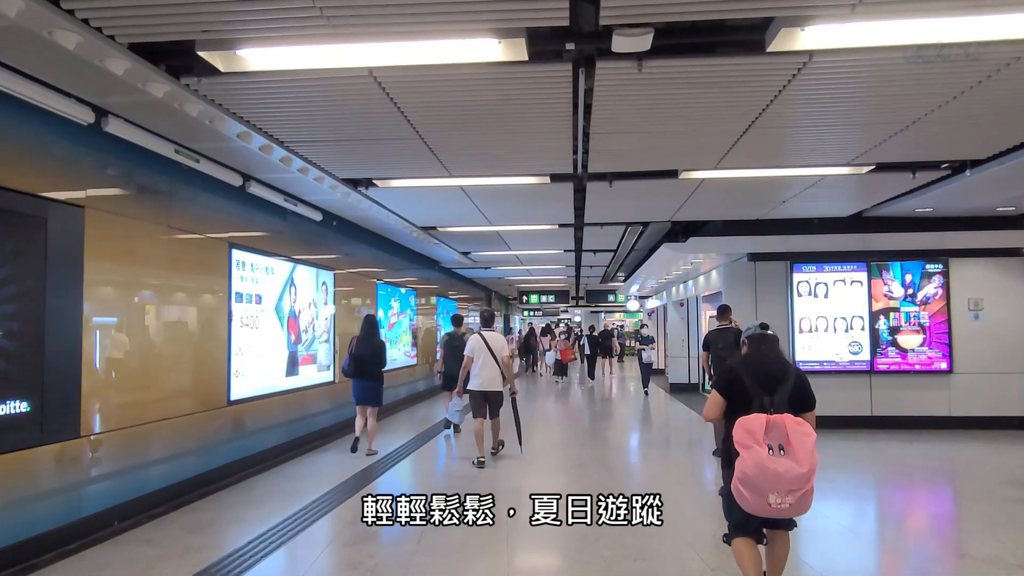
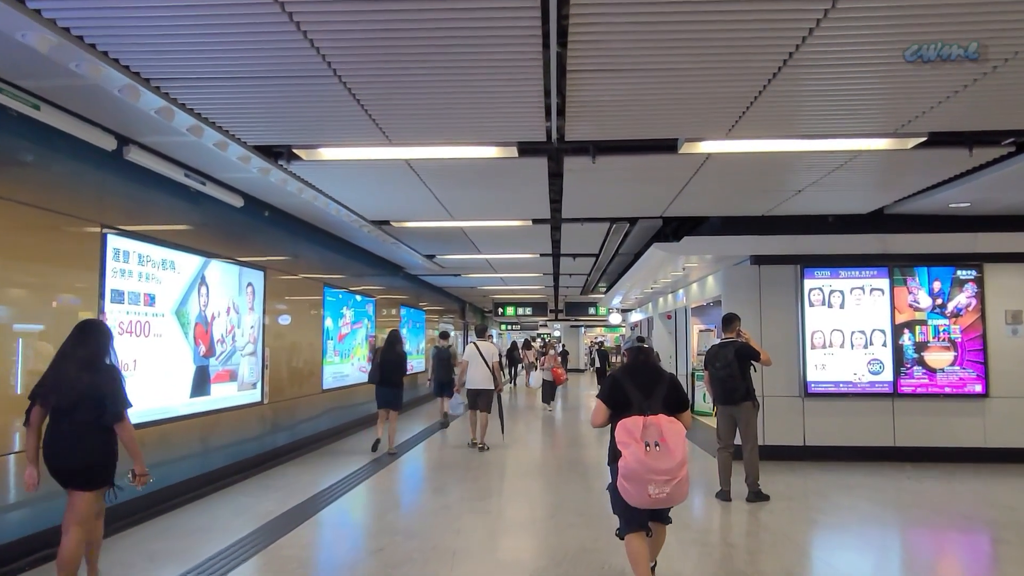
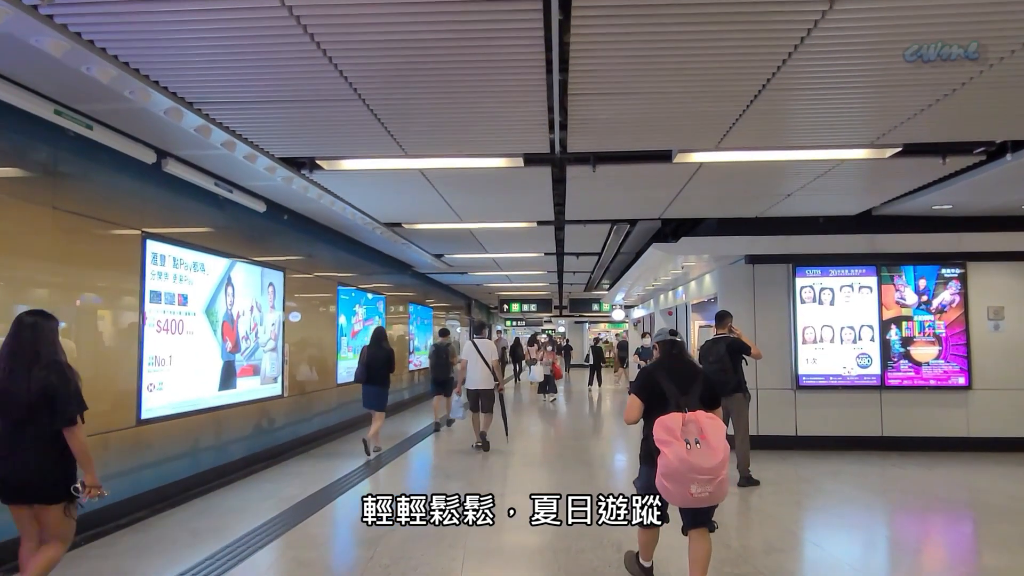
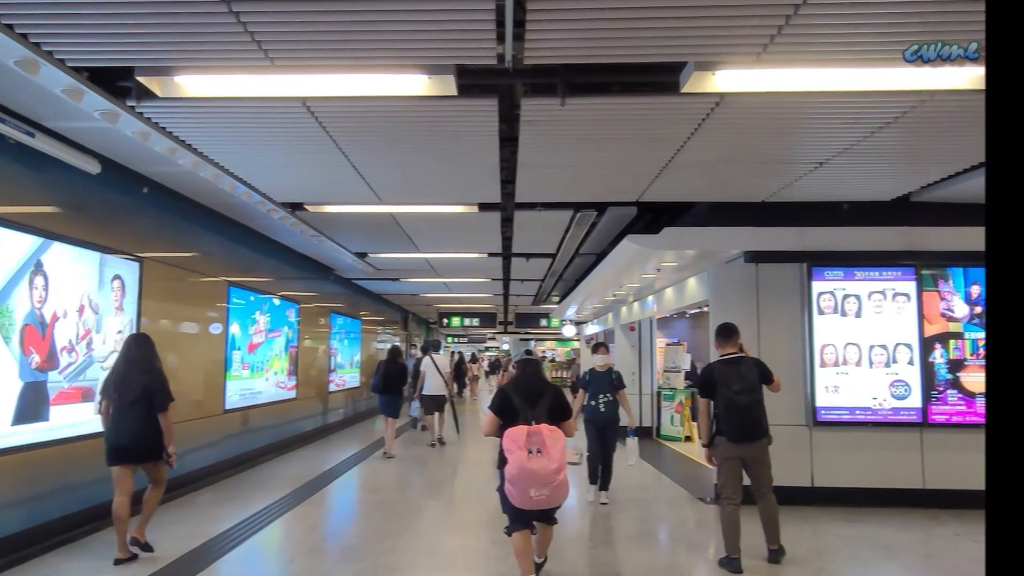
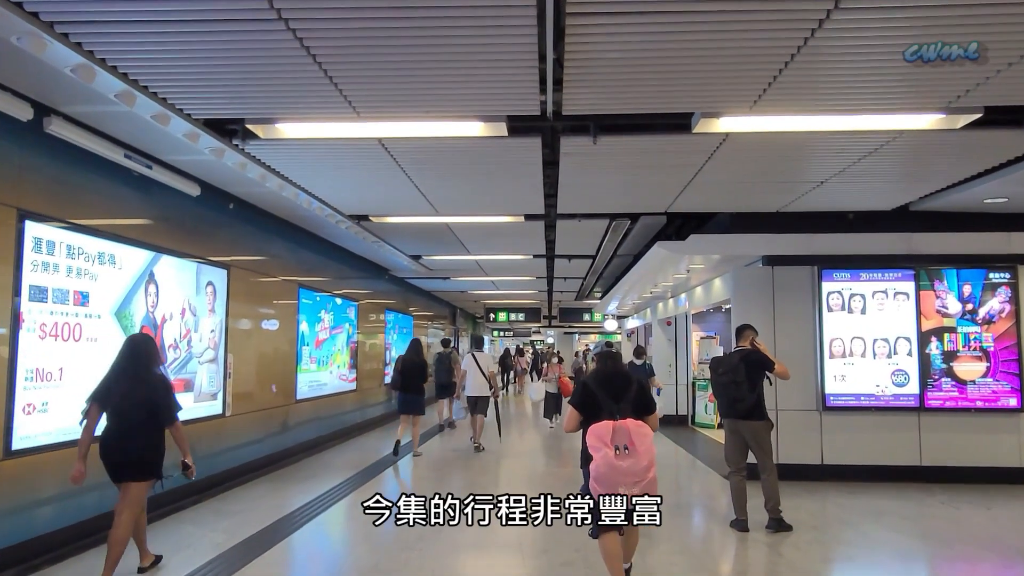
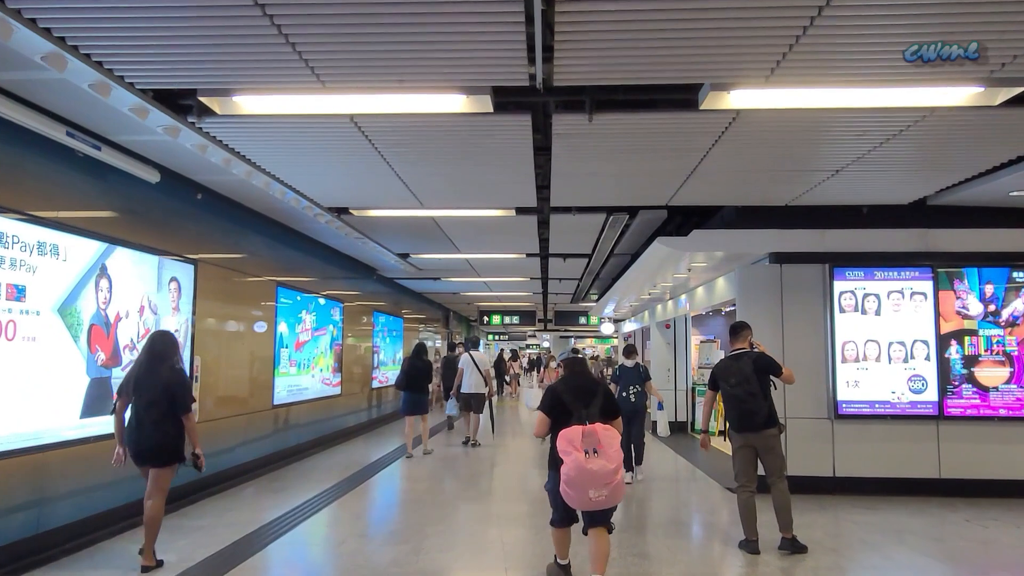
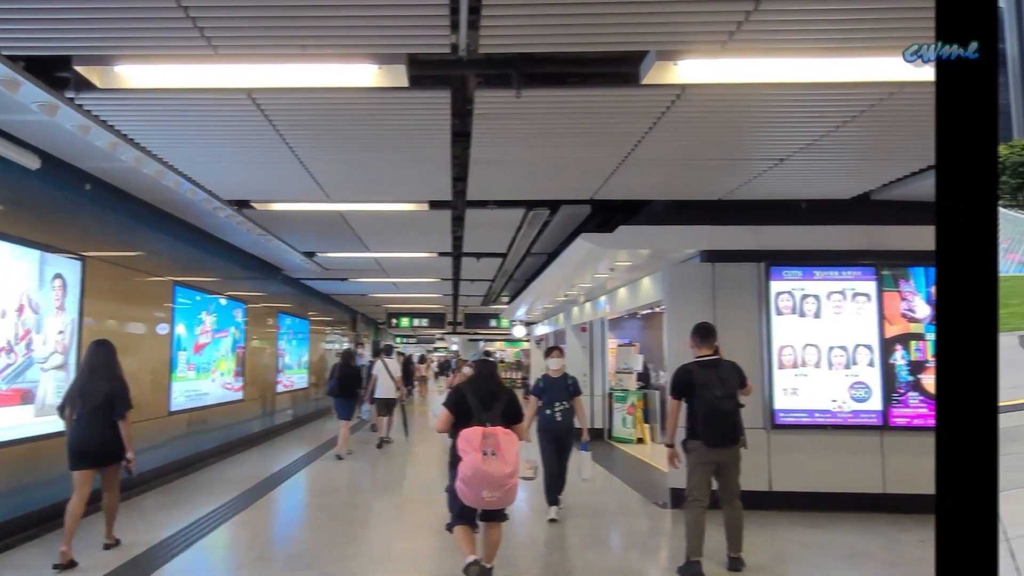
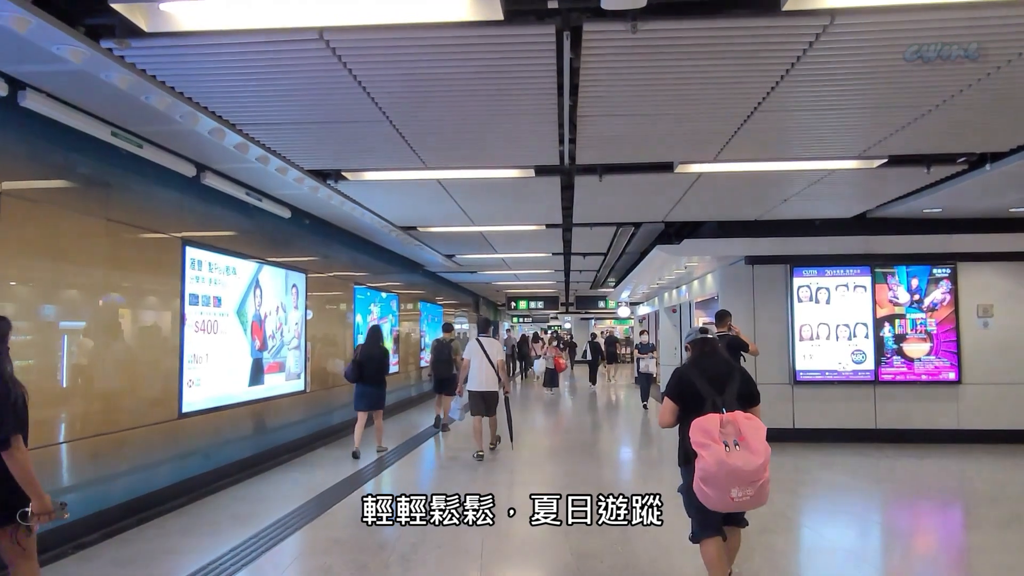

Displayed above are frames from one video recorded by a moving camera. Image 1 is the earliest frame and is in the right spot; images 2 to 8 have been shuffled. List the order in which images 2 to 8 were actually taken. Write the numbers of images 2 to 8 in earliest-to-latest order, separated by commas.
8, 3, 2, 5, 6, 4, 7
